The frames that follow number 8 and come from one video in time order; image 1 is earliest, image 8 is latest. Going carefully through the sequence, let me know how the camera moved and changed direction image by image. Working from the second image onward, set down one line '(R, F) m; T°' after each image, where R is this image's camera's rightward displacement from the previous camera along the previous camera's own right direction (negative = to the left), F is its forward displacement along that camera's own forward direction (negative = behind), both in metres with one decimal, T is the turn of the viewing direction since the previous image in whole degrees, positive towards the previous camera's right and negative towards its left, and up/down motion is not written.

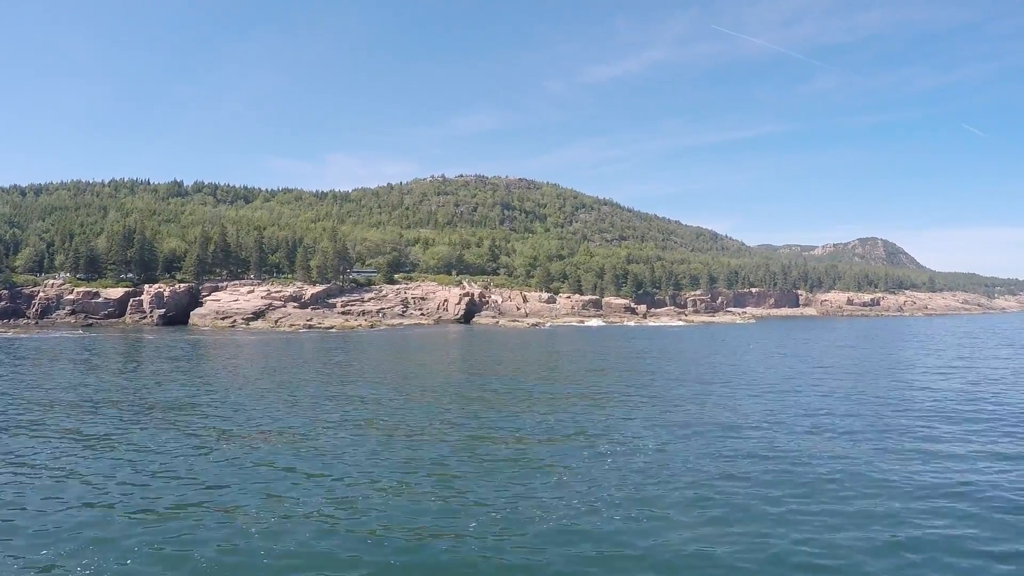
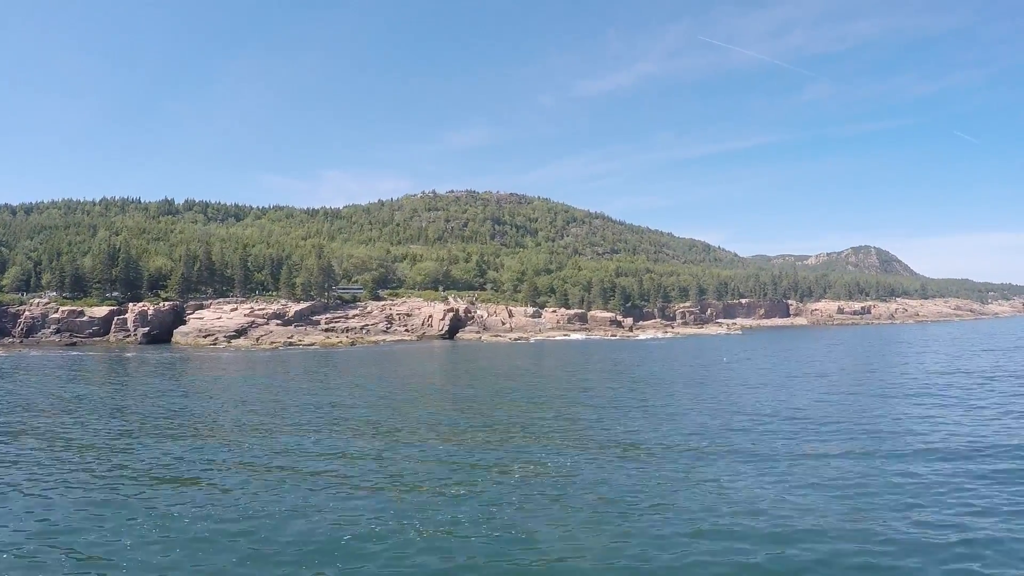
(+1.1, +0.1) m; 0°
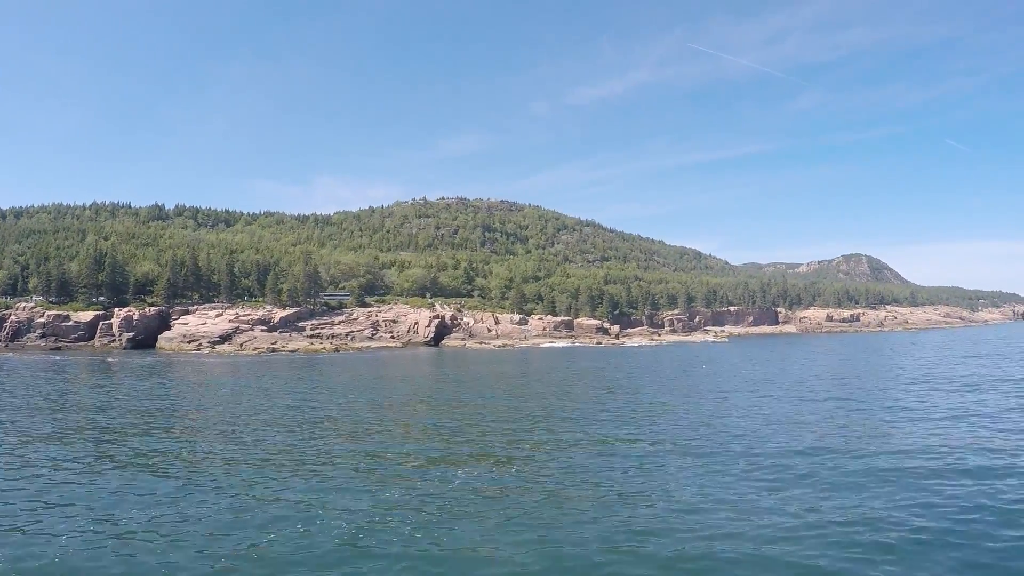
(+0.7, -0.1) m; +1°
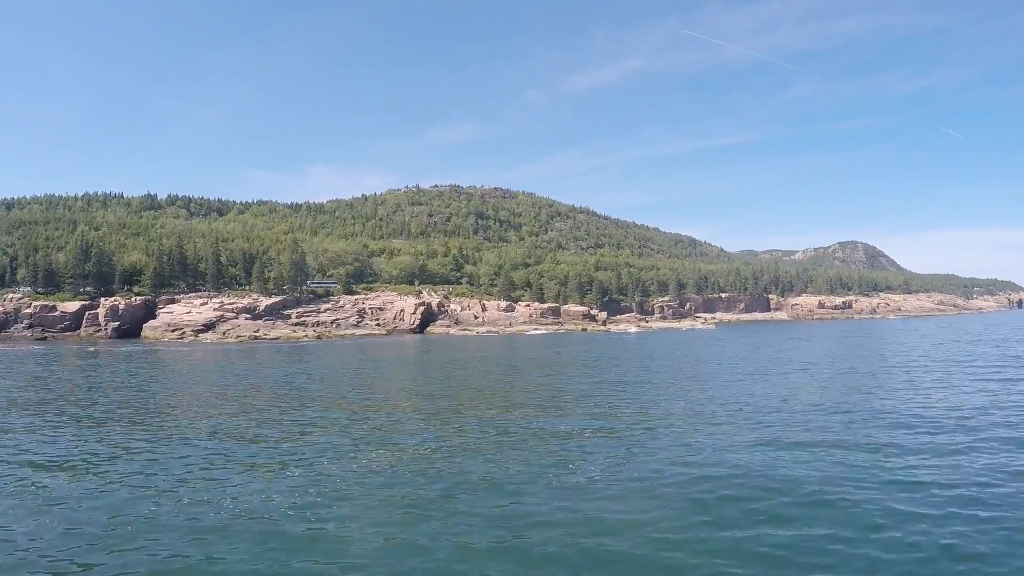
(+1.1, +0.1) m; 0°
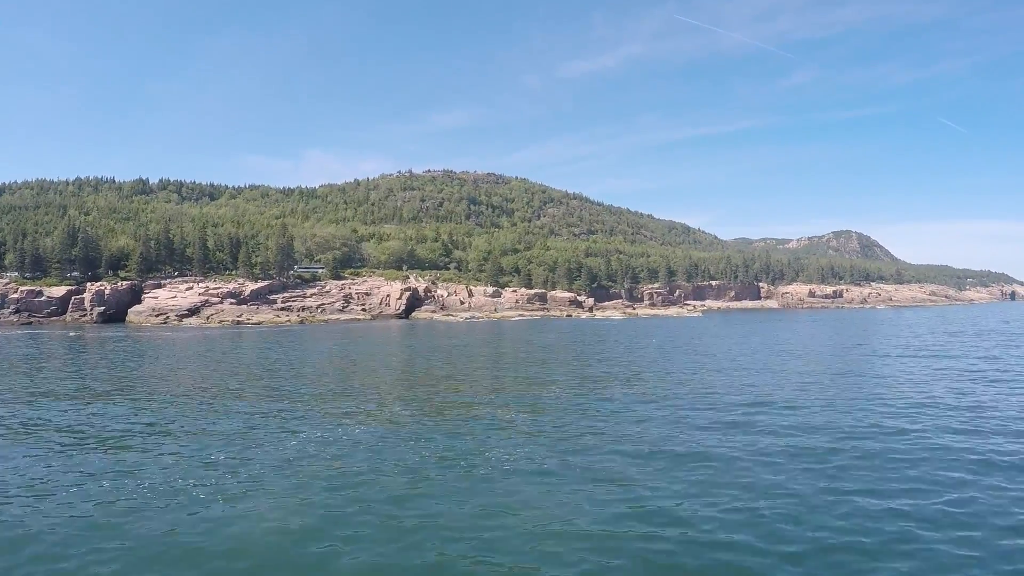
(+0.9, 0.0) m; 0°
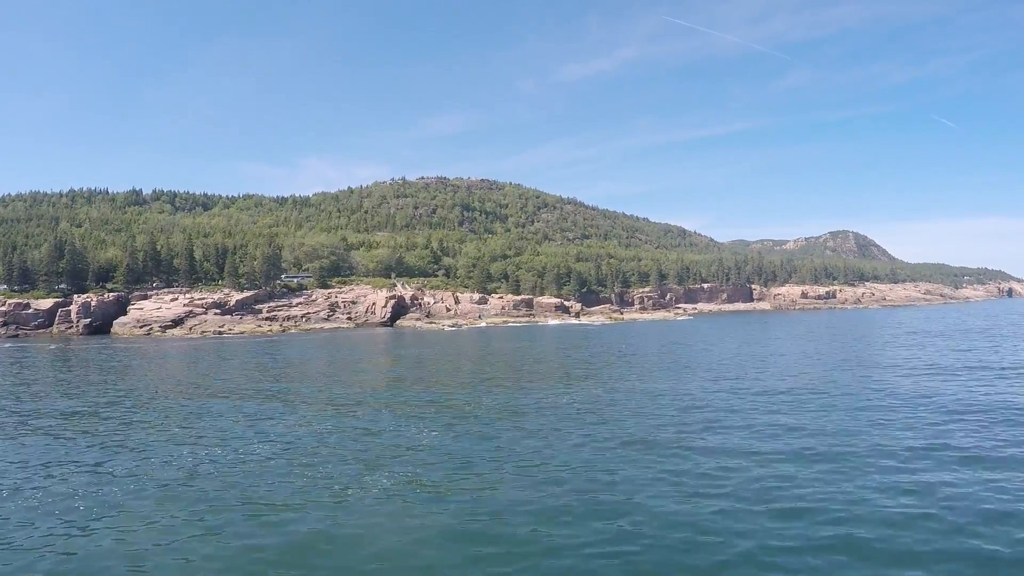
(+1.3, -0.1) m; 0°
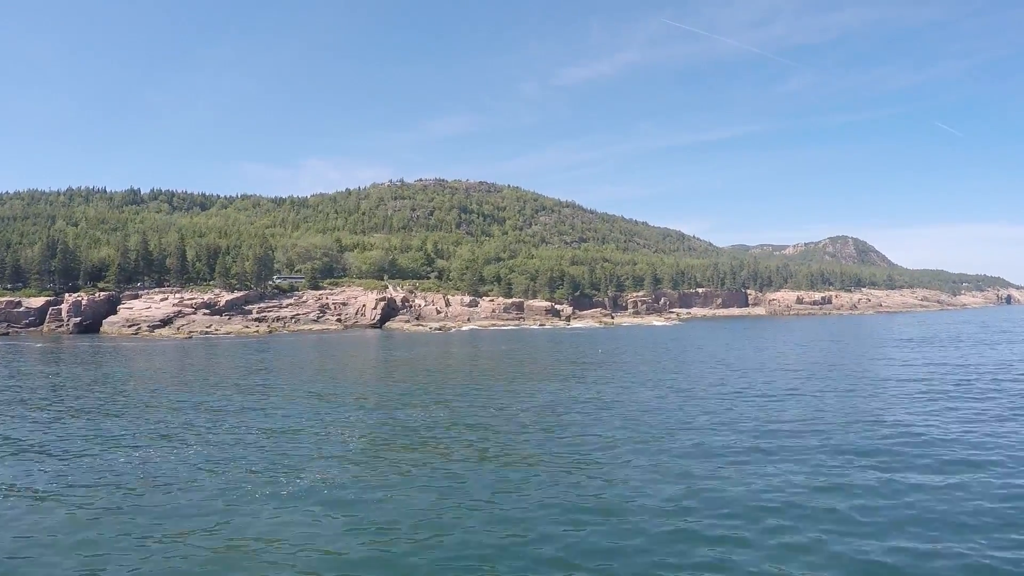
(+1.0, -0.1) m; 0°
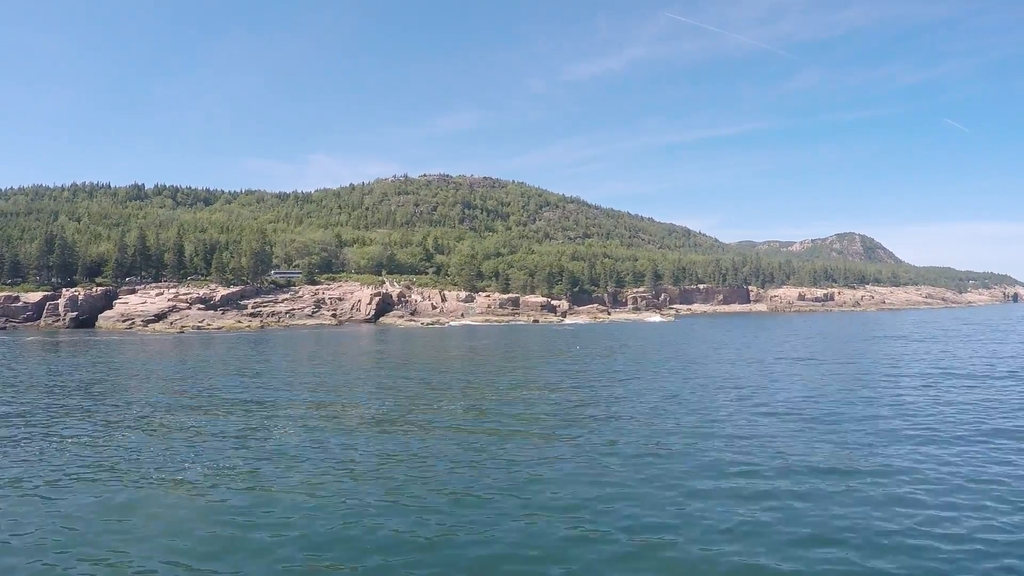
(+1.0, +0.2) m; 0°
